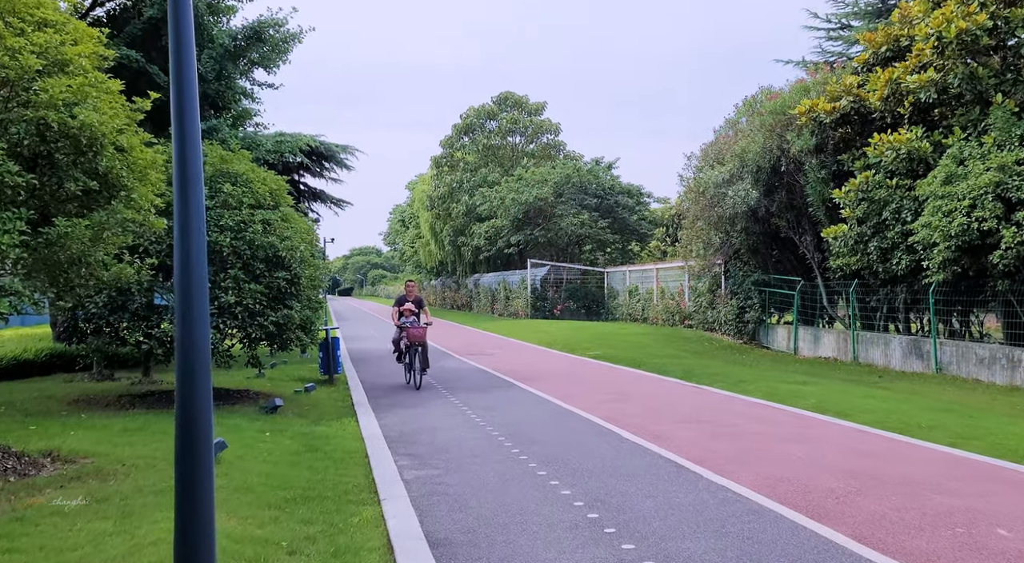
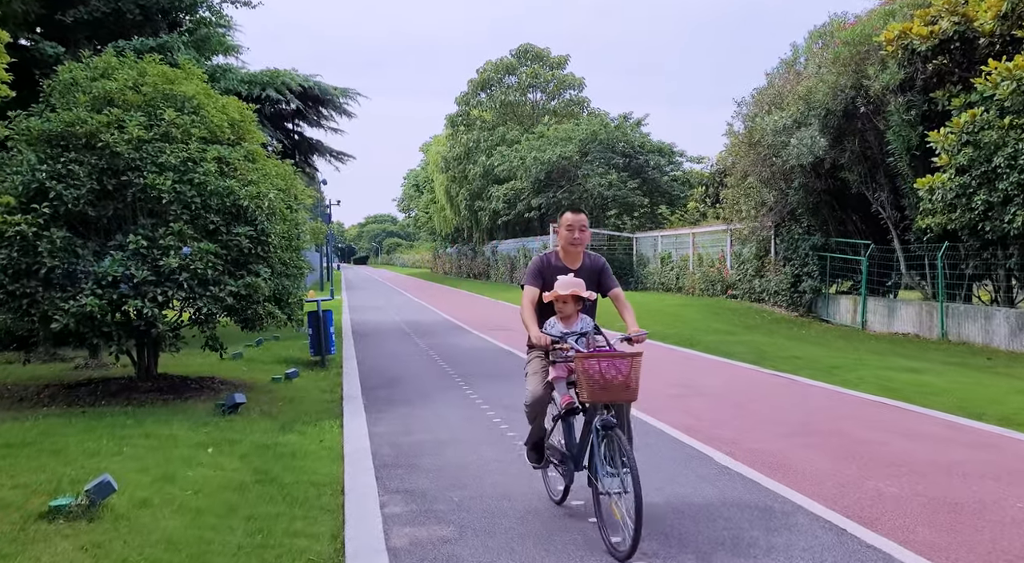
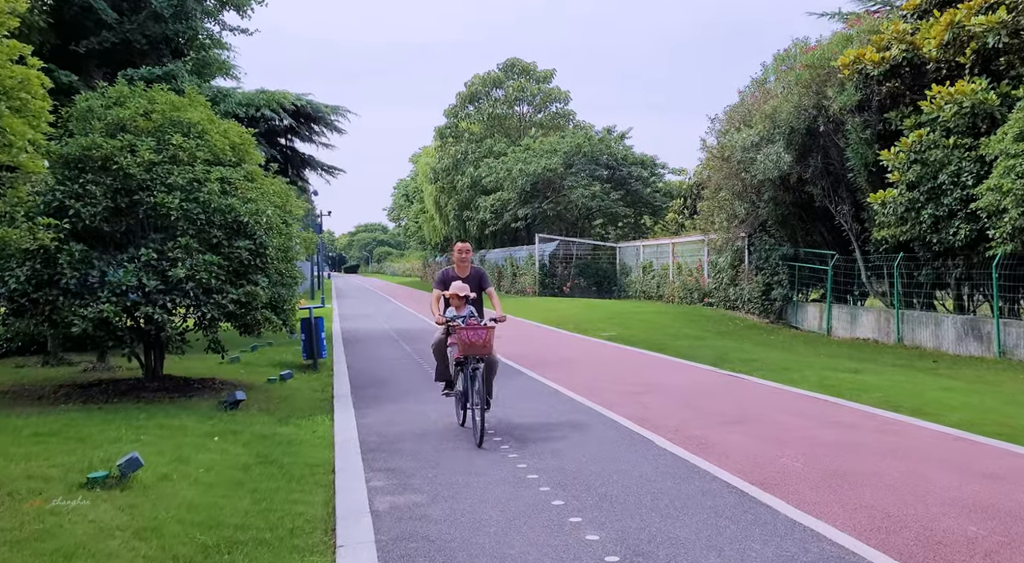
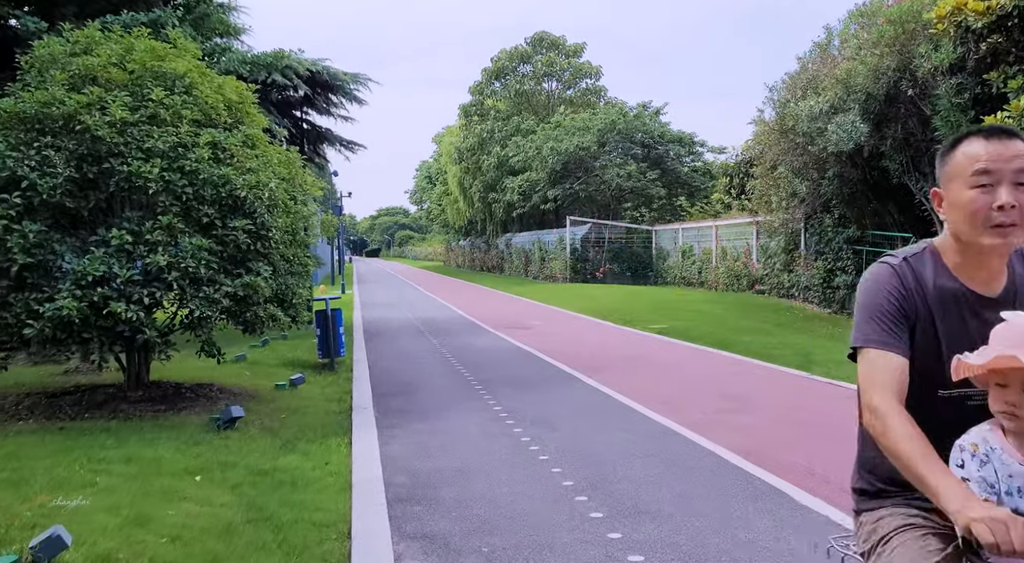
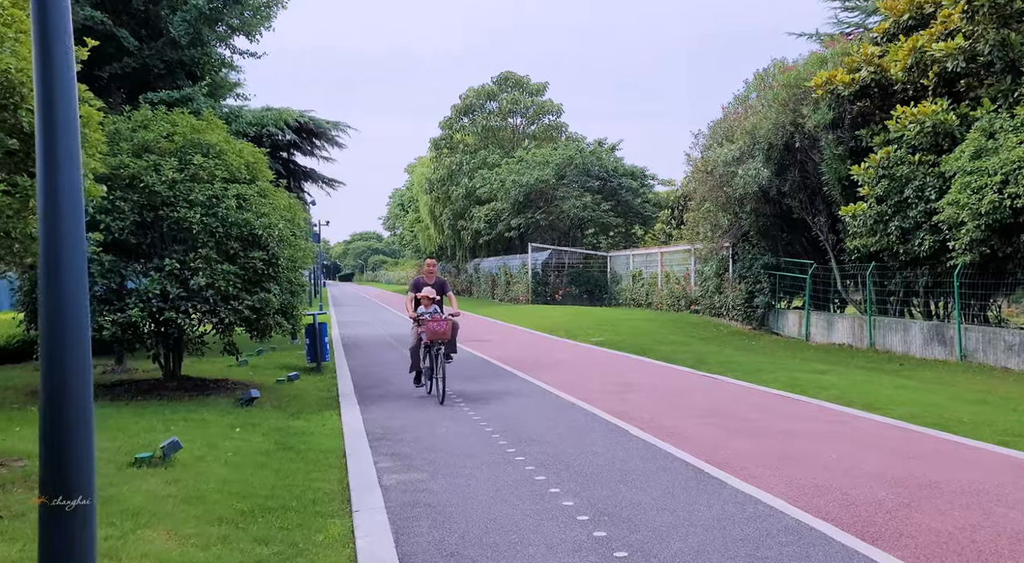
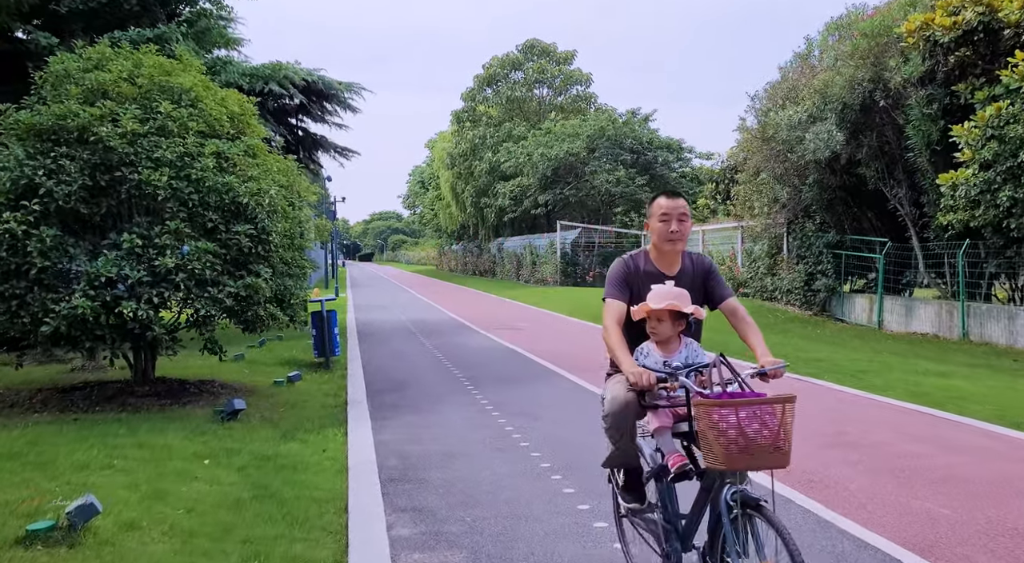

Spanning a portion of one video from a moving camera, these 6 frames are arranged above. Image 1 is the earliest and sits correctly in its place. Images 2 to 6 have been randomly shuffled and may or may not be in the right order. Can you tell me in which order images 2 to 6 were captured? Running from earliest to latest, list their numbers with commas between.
5, 3, 2, 6, 4
